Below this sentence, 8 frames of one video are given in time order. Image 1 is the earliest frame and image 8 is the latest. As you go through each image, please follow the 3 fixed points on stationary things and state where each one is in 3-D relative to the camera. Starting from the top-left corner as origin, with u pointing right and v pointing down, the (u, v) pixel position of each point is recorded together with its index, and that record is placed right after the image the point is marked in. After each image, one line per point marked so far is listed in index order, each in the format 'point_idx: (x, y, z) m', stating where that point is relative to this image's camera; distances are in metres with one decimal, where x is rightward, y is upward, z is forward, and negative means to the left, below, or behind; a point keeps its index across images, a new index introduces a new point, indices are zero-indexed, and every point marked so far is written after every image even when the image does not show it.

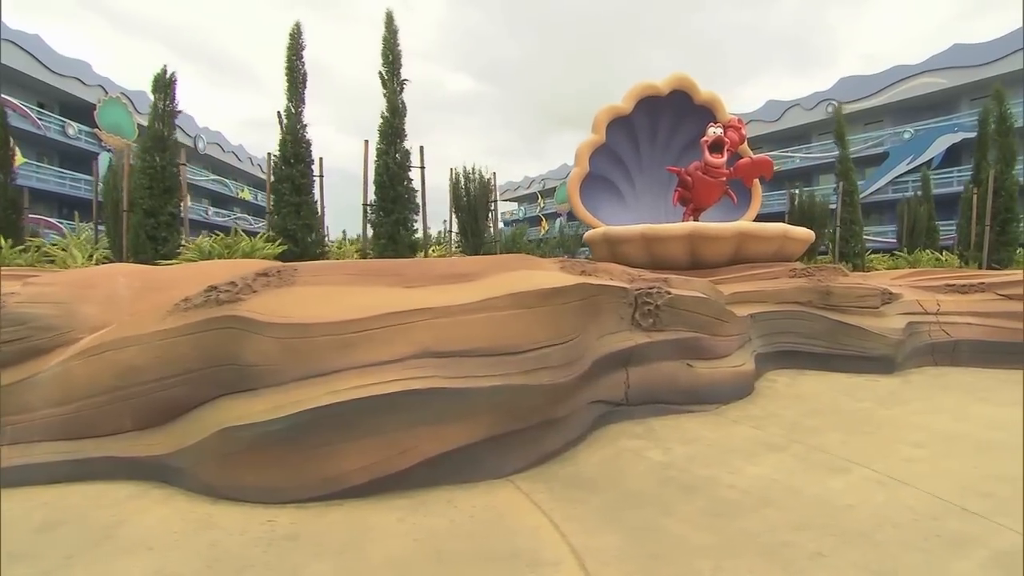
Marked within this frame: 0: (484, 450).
0: (-0.1, -0.7, +2.3) m
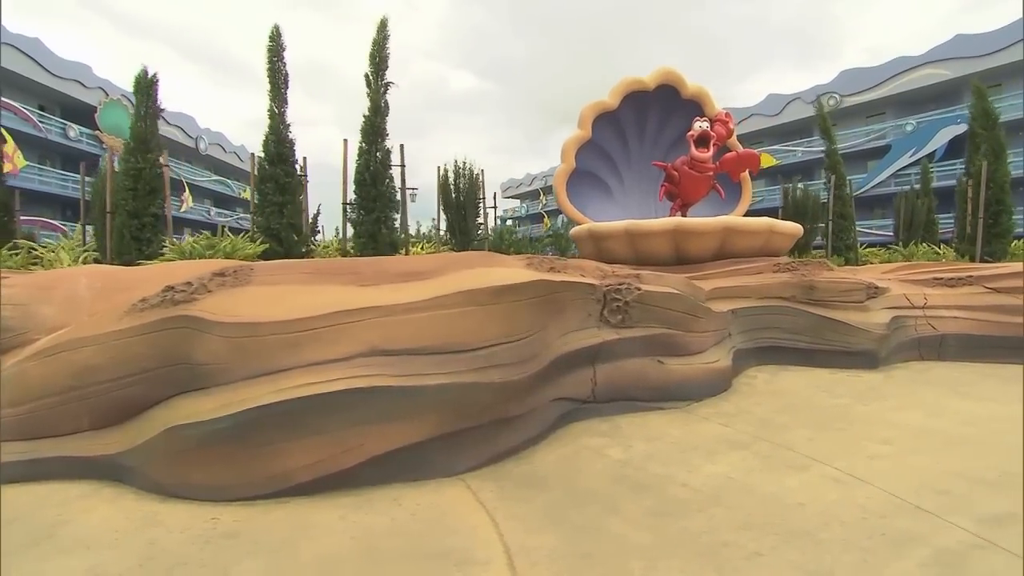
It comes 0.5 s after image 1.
0: (-0.4, -0.7, +2.3) m
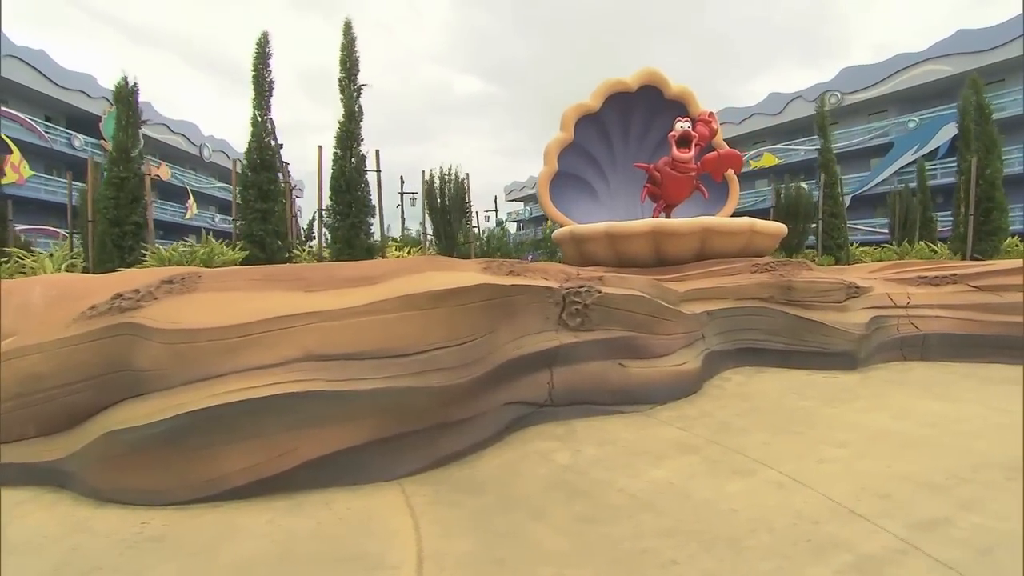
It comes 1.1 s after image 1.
0: (-0.7, -0.8, +2.3) m
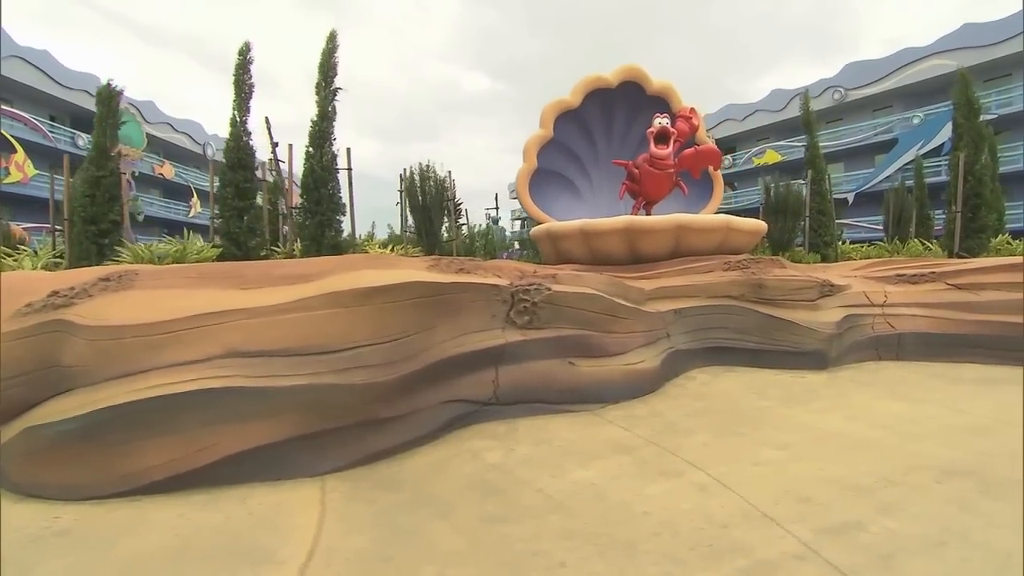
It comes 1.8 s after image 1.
0: (-1.0, -0.7, +2.3) m
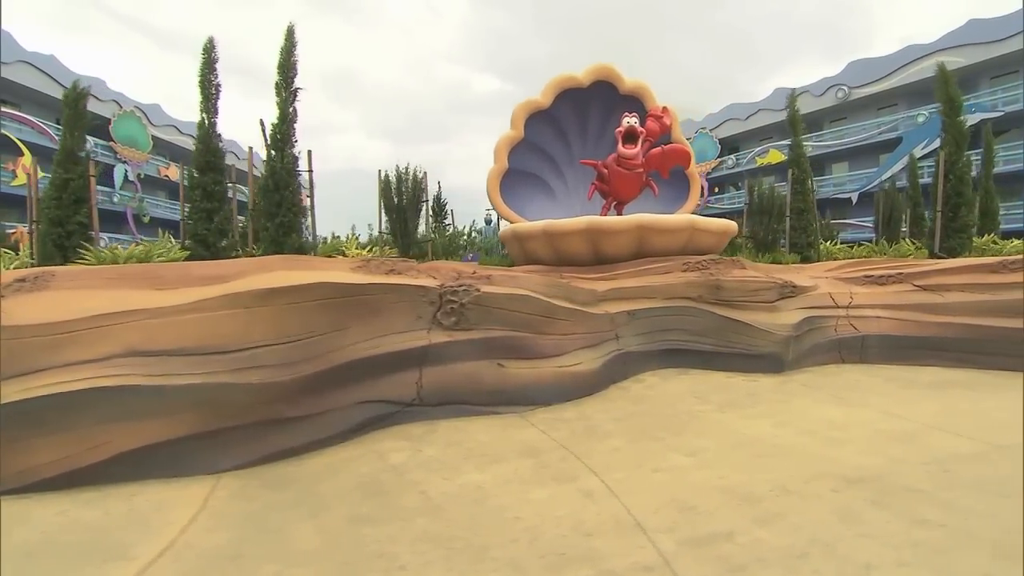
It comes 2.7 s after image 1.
0: (-1.5, -0.8, +2.3) m
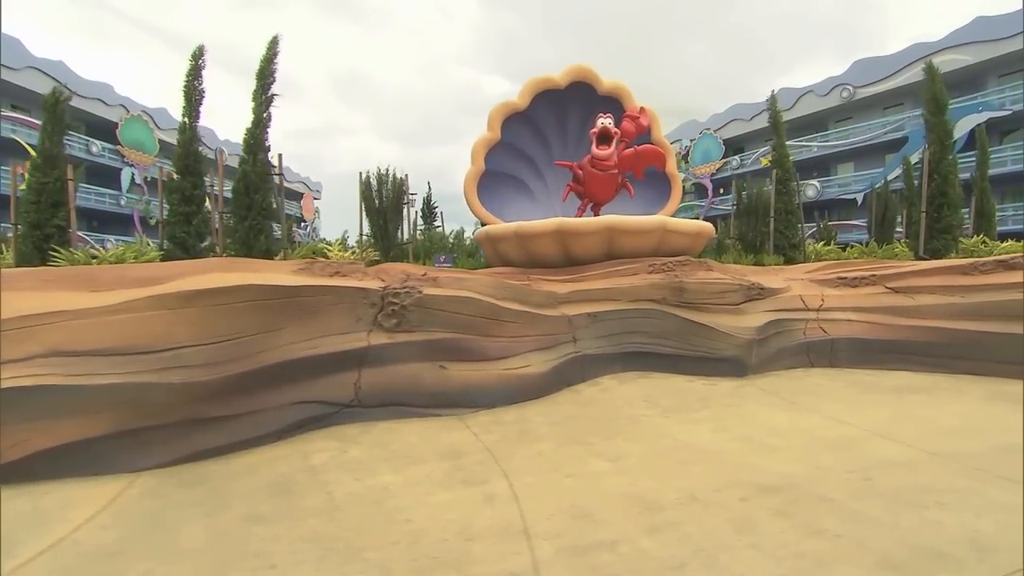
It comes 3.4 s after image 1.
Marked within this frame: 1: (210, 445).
0: (-1.9, -0.8, +2.3) m
1: (-1.5, -0.8, +2.5) m
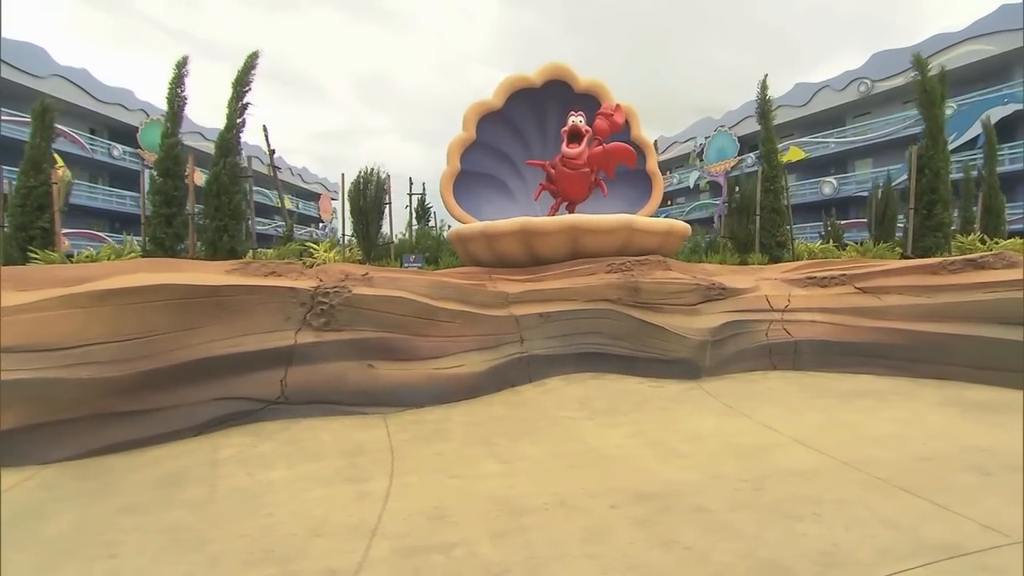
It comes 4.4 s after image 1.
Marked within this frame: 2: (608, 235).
0: (-2.4, -0.8, +2.4) m
1: (-2.0, -0.8, +2.6) m
2: (+1.0, +0.5, +5.1) m
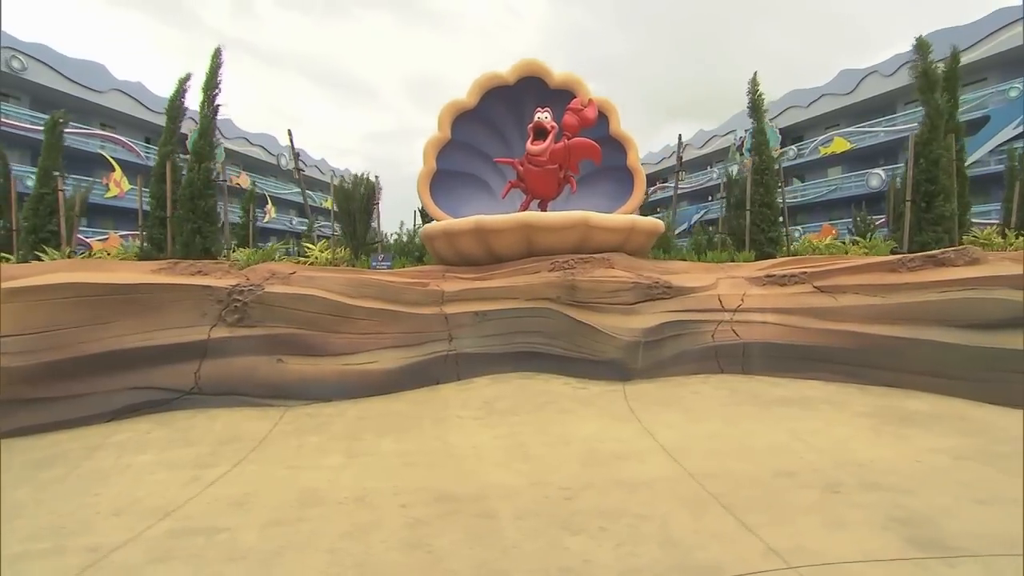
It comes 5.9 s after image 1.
0: (-3.2, -0.7, +2.7) m
1: (-2.8, -0.8, +2.8) m
2: (+0.5, +0.6, +5.0) m
